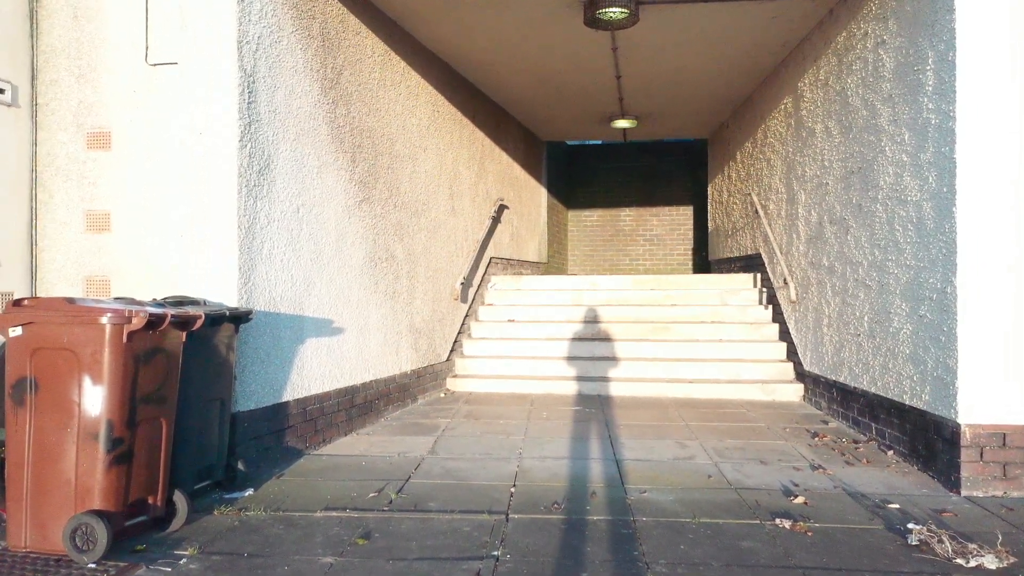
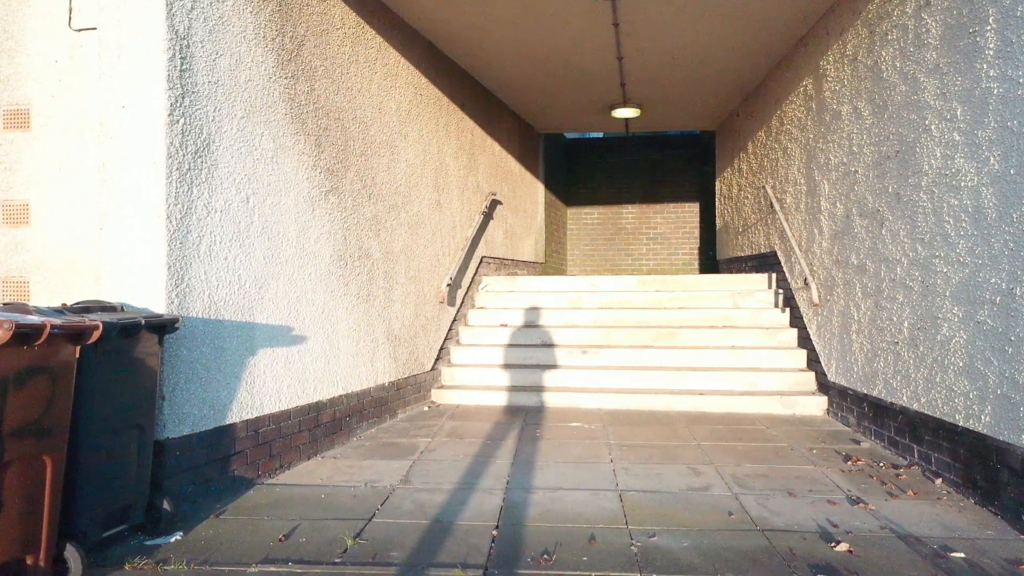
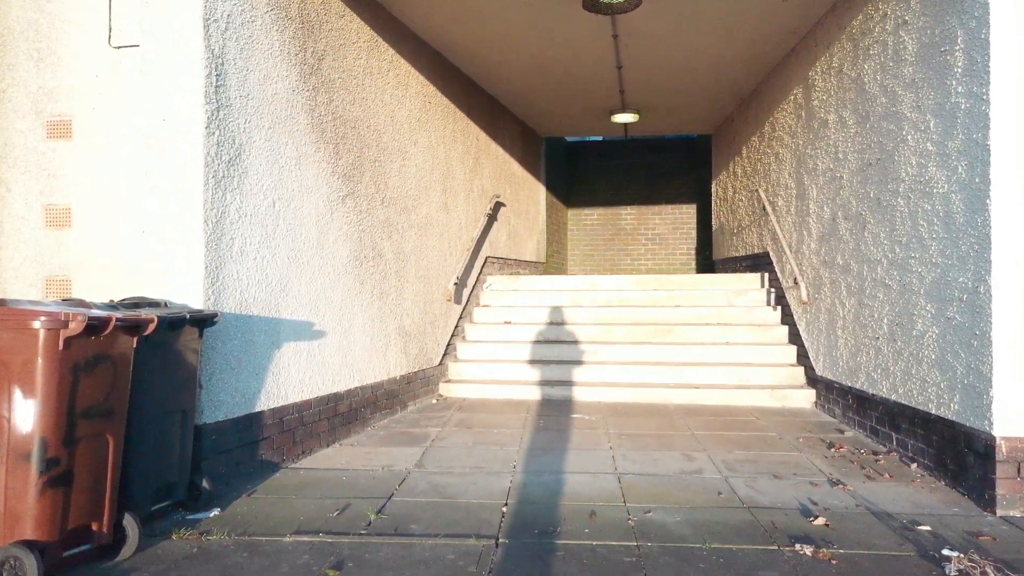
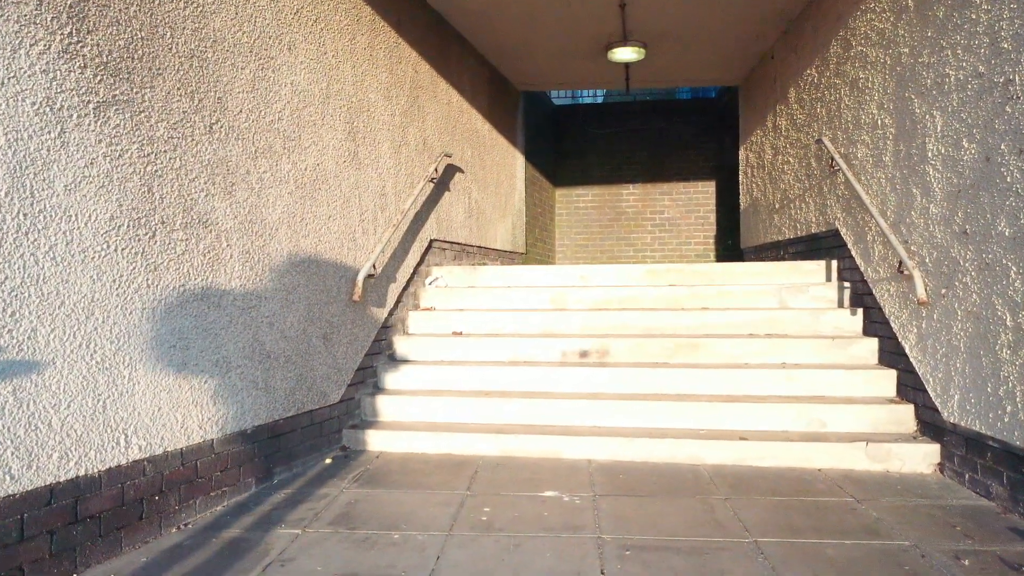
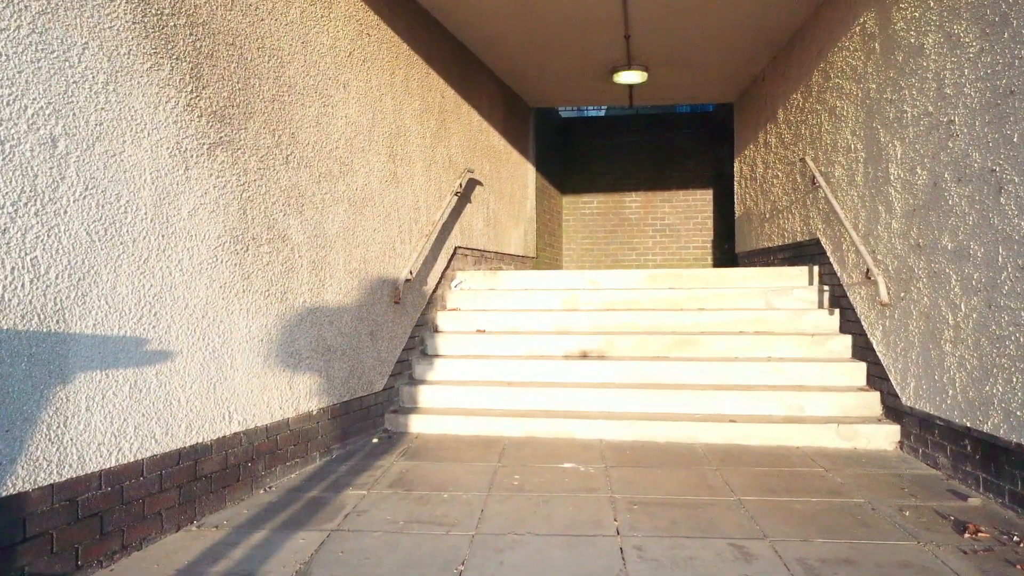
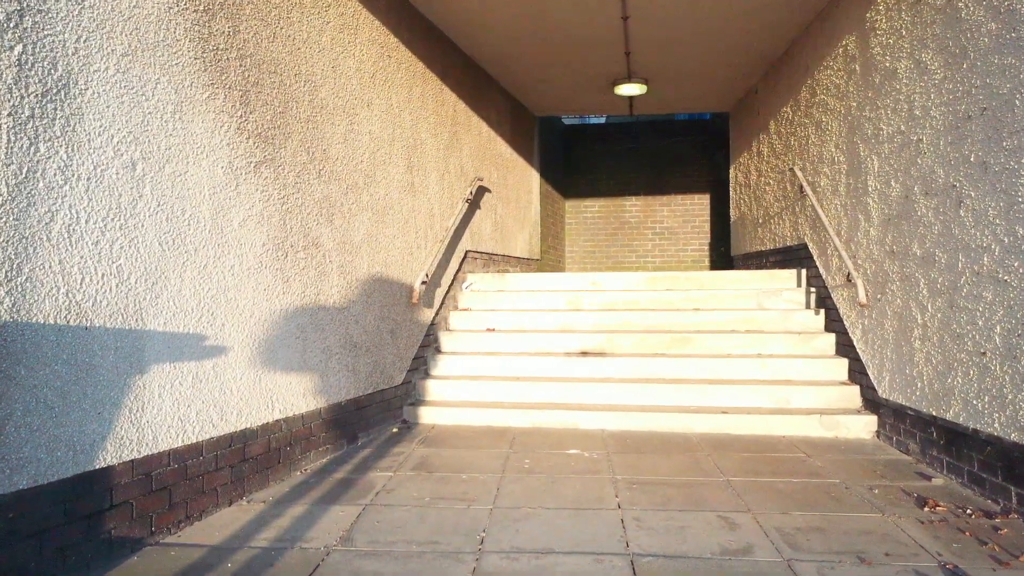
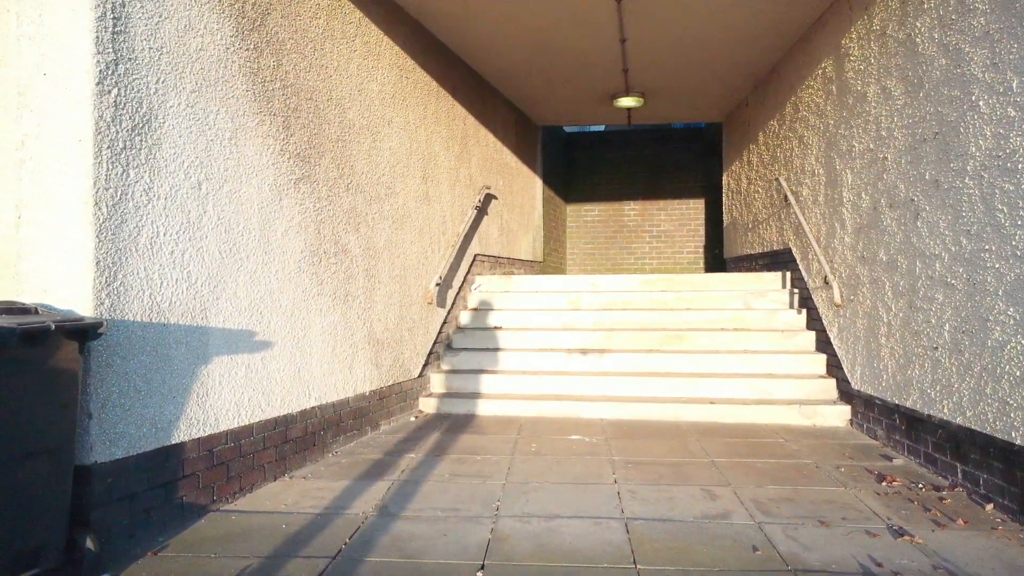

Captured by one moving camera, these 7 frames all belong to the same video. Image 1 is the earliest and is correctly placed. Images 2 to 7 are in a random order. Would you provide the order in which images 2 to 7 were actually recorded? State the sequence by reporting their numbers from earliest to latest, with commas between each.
3, 2, 7, 6, 5, 4
